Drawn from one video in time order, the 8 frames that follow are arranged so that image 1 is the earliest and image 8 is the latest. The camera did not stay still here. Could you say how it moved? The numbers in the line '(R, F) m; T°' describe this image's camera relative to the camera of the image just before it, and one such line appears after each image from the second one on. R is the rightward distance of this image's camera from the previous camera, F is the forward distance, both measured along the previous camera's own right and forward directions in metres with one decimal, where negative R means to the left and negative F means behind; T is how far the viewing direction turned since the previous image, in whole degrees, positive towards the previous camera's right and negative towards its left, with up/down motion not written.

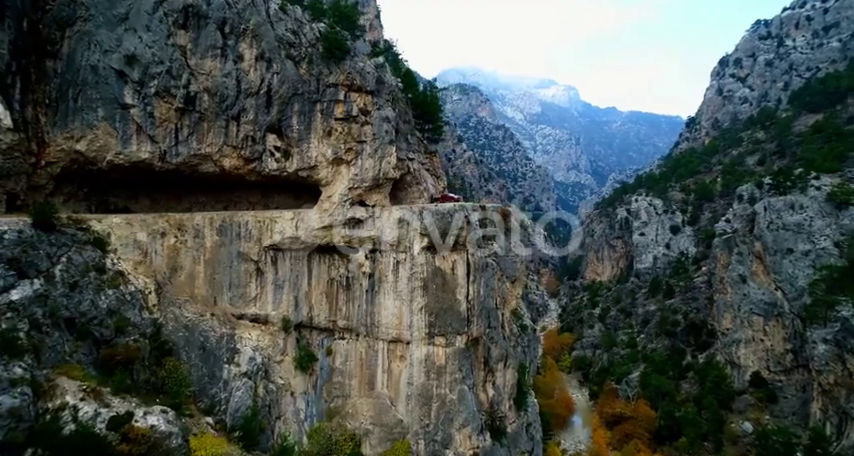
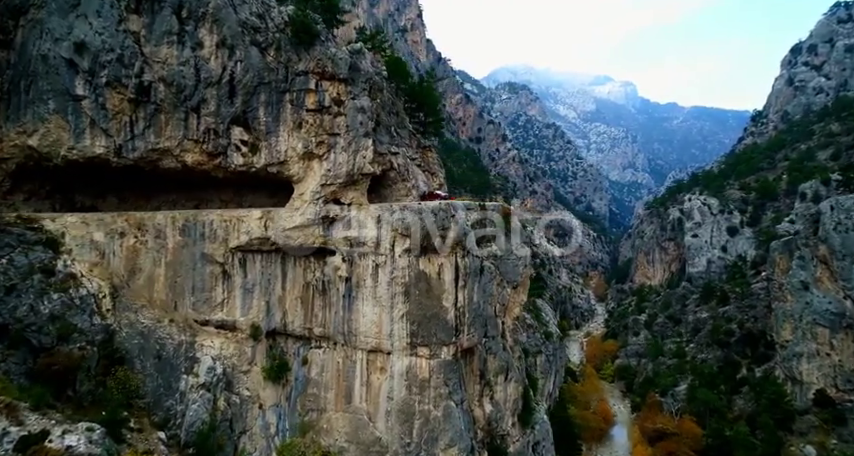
(+2.7, +2.2) m; -6°
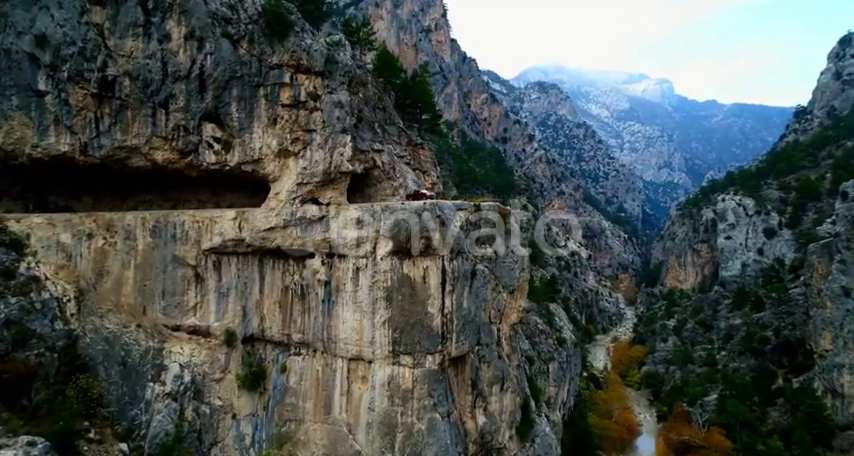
(+1.7, +1.3) m; -3°
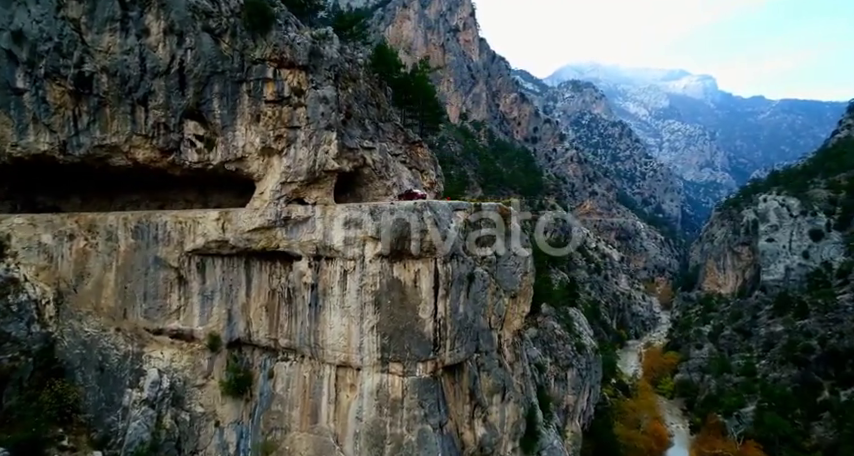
(+1.5, +1.1) m; -4°
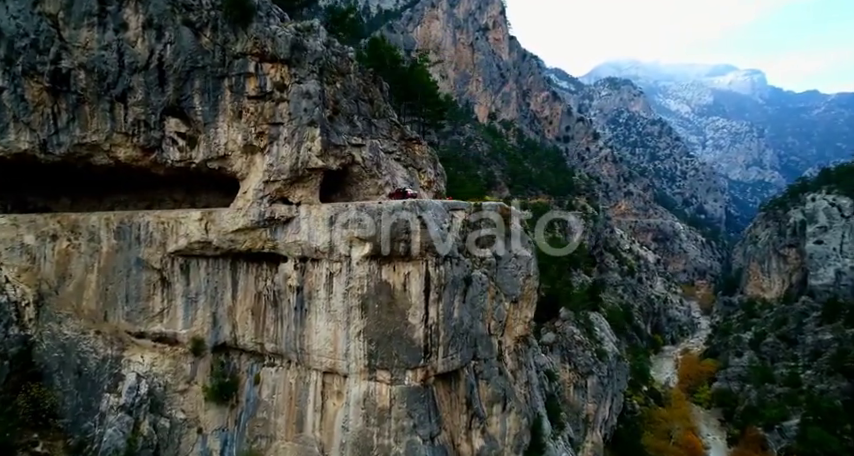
(+1.5, +1.1) m; -4°
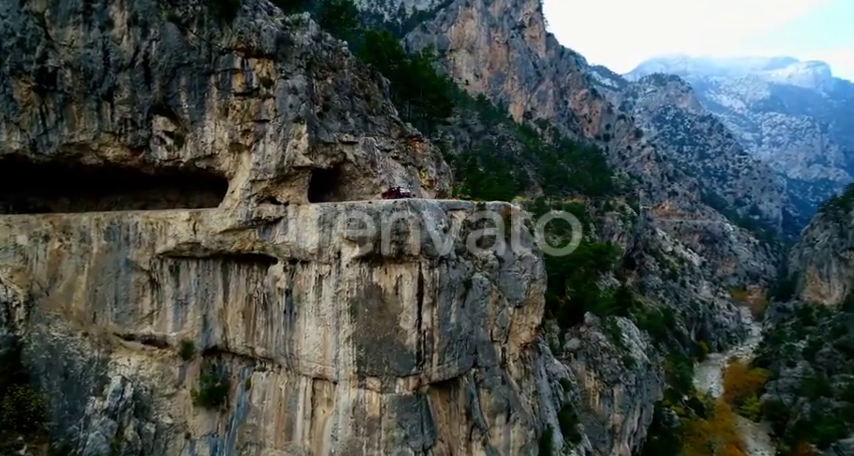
(+1.6, +1.0) m; -5°
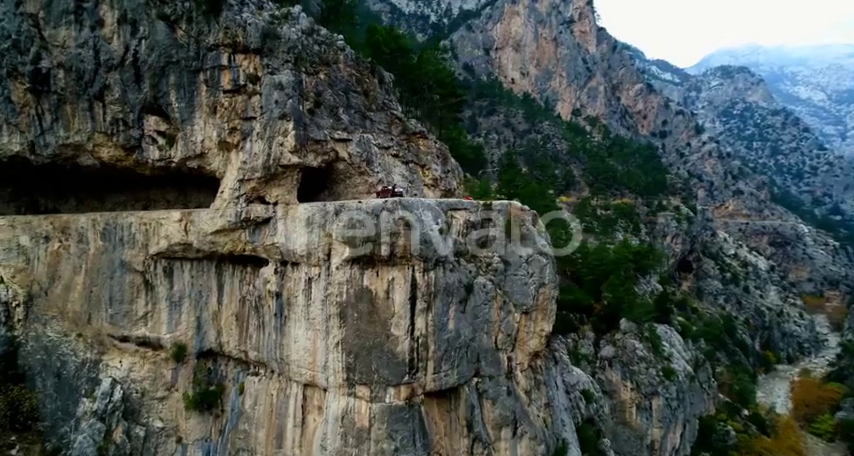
(+1.9, +1.2) m; -6°
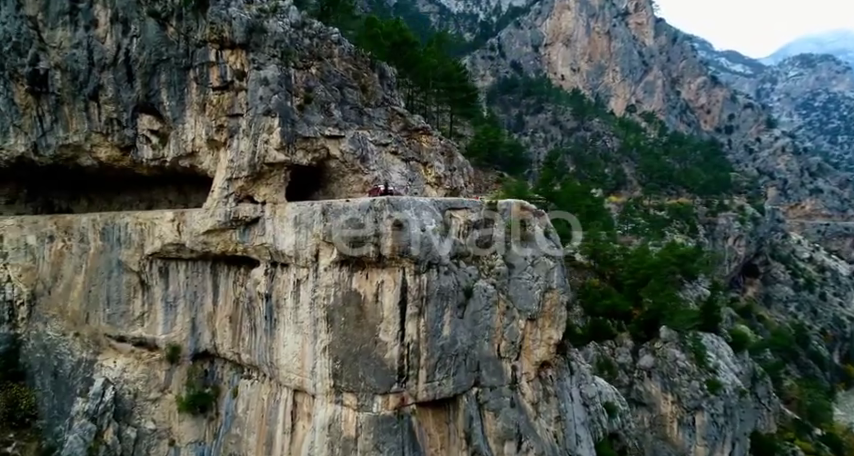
(+1.9, +1.2) m; -6°
